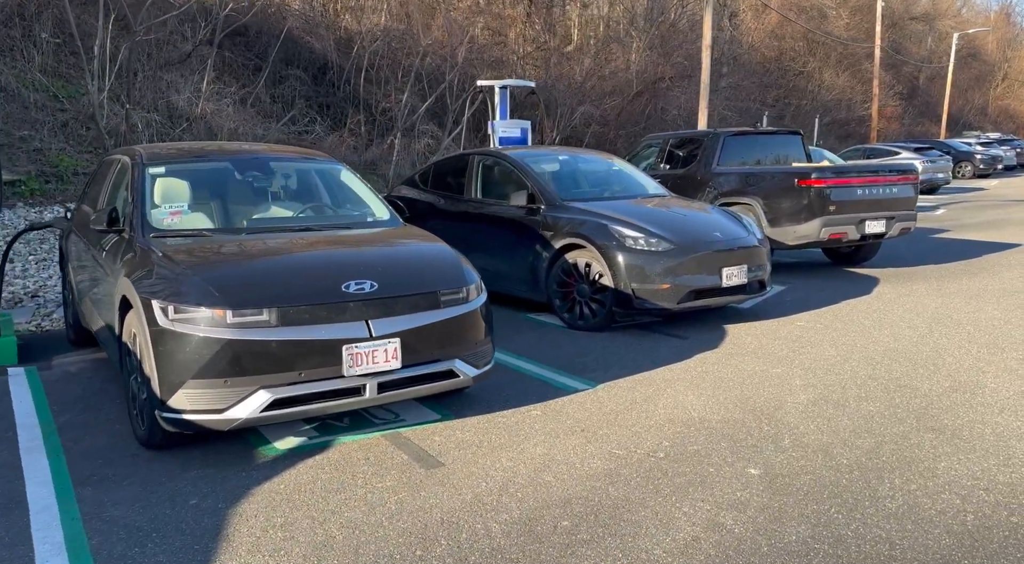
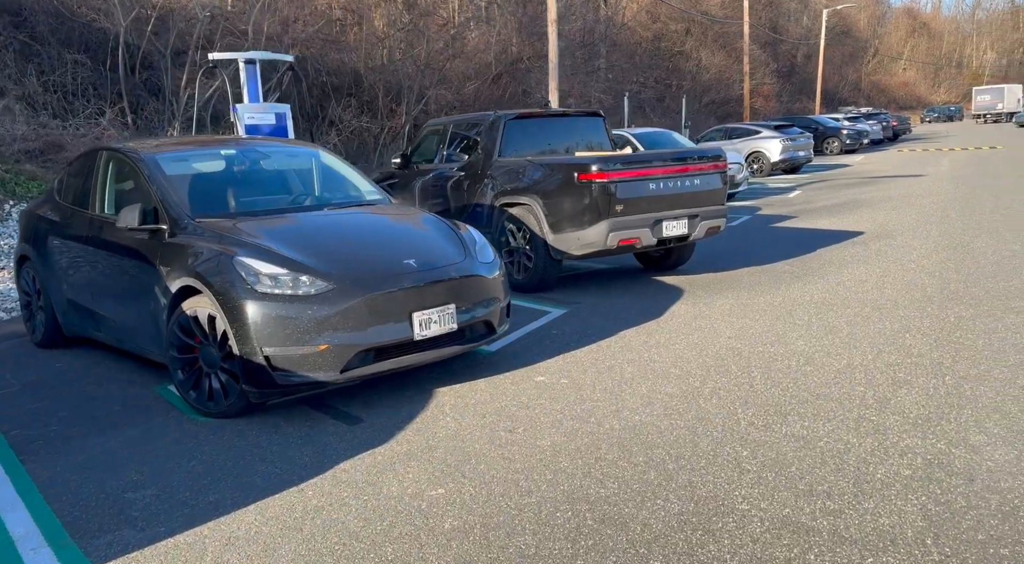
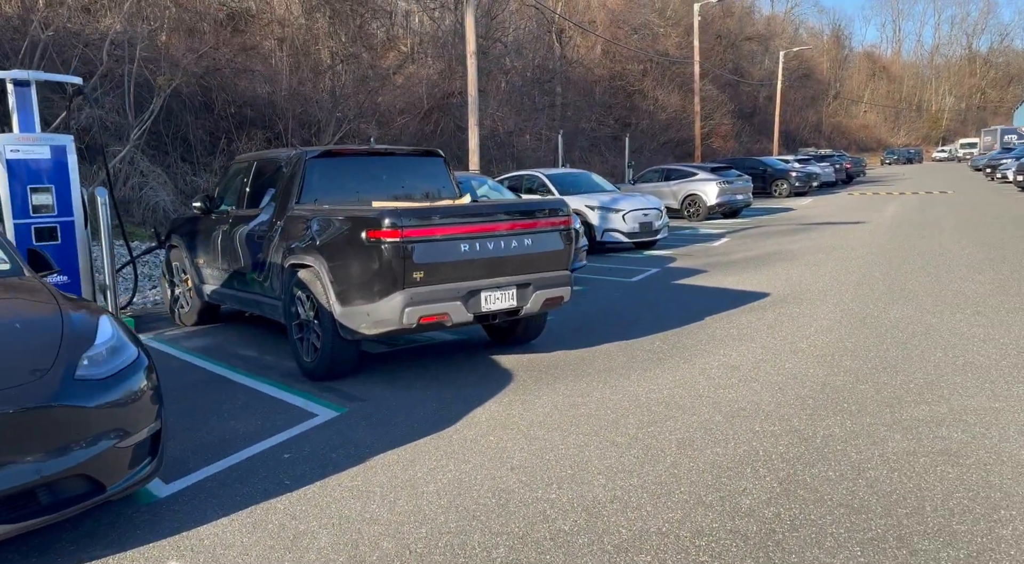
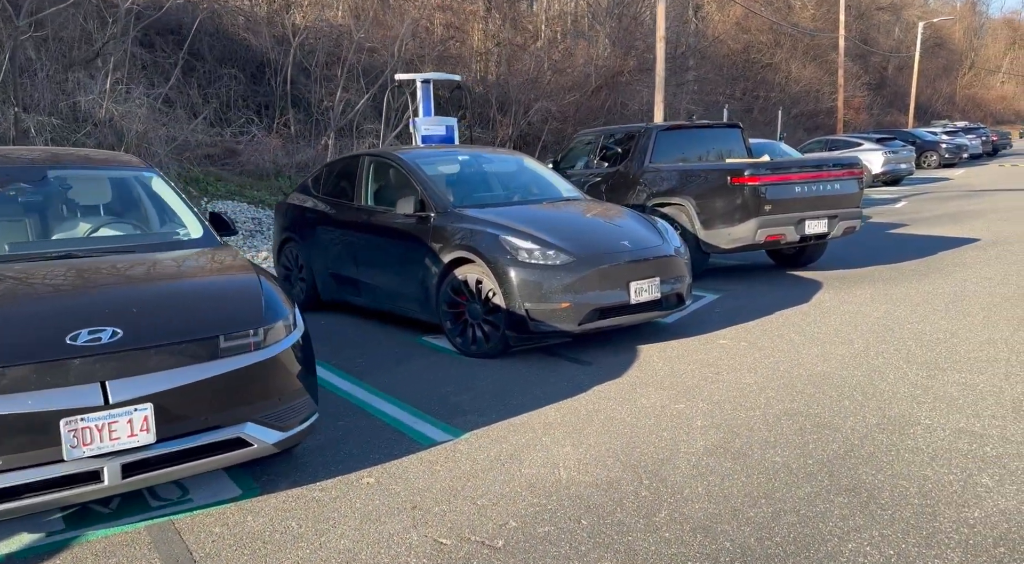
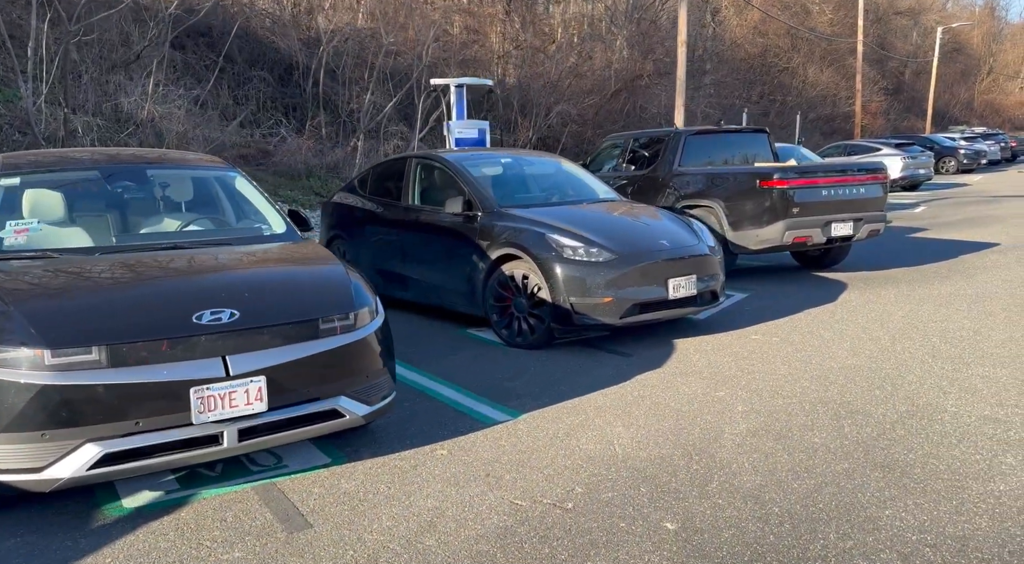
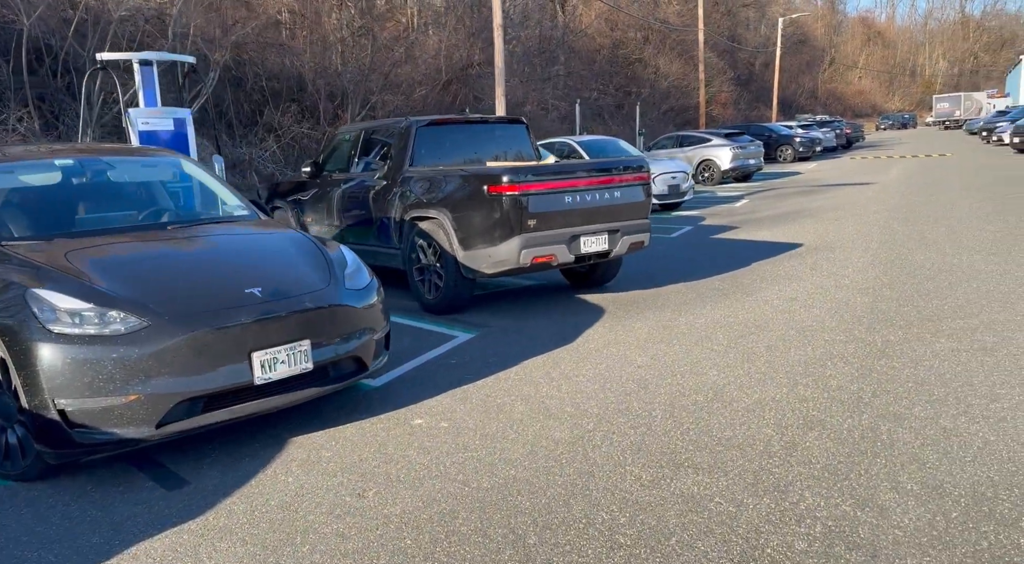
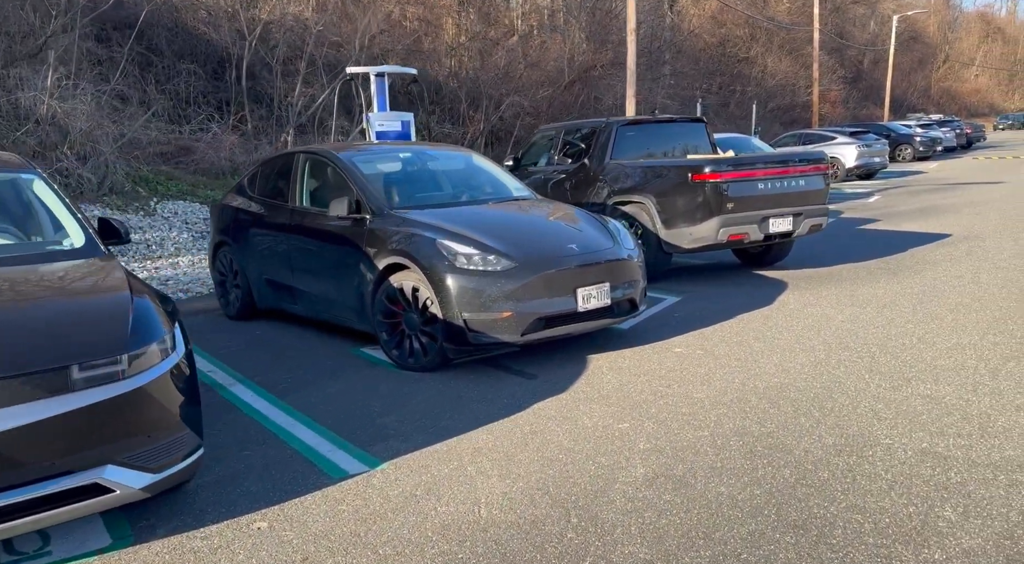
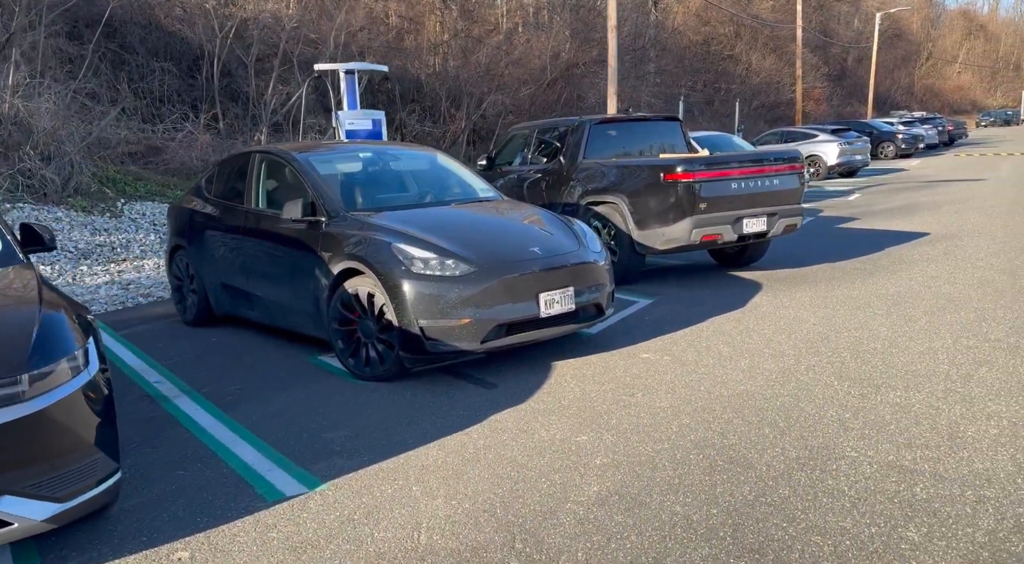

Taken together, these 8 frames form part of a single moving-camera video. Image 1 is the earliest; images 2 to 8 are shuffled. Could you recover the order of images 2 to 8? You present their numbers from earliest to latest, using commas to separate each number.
5, 4, 7, 8, 2, 6, 3
